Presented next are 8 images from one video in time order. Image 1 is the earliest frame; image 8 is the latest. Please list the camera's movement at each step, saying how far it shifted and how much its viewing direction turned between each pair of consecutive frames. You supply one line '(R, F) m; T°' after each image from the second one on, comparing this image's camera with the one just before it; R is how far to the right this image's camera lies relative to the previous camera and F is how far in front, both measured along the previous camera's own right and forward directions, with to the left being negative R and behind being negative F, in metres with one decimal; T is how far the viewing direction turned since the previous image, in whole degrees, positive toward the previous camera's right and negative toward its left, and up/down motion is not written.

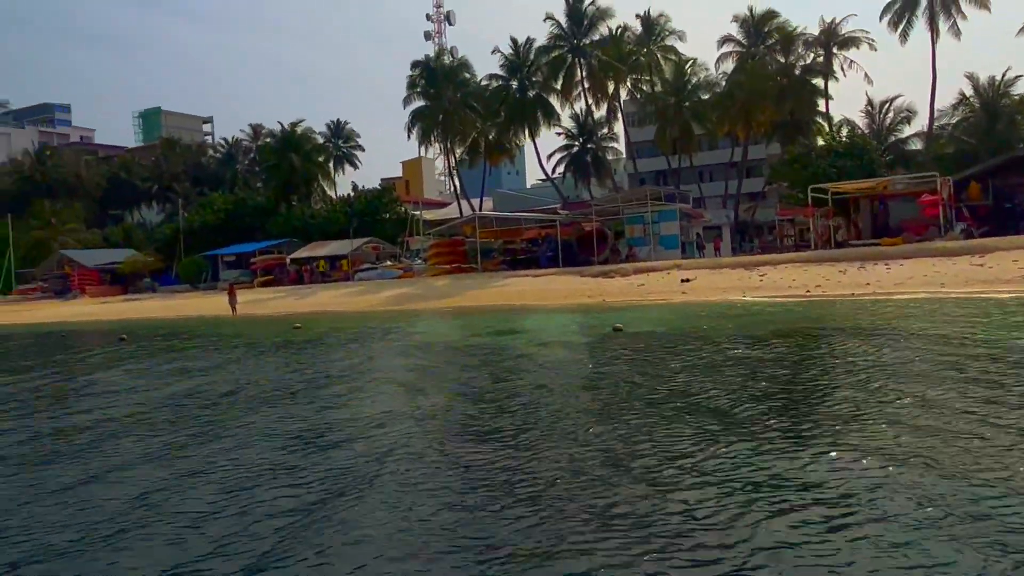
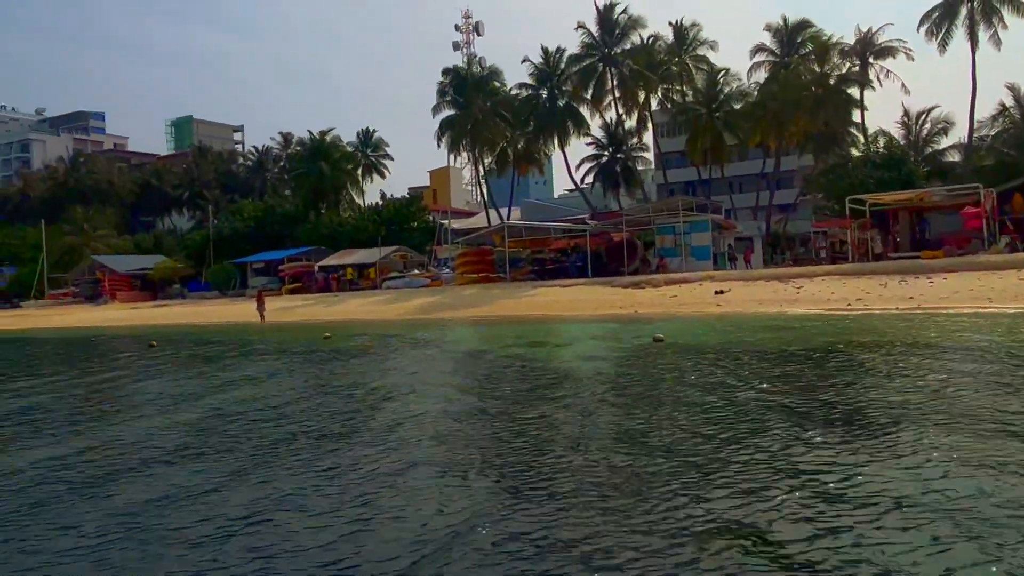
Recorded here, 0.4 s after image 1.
(-0.2, +0.4) m; -2°
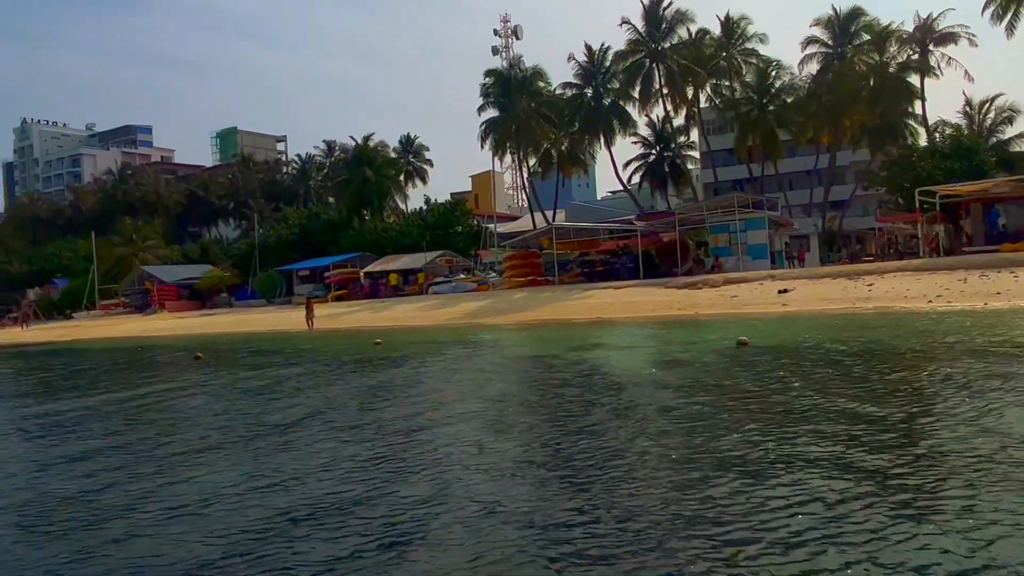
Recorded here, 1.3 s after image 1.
(-0.4, +0.9) m; -3°
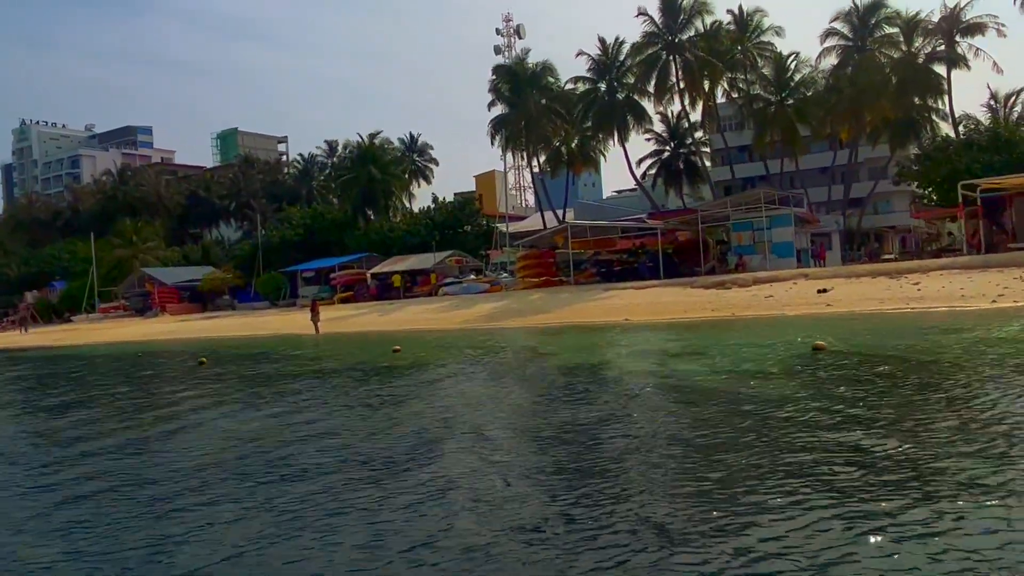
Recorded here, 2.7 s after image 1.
(-0.7, +1.5) m; 0°
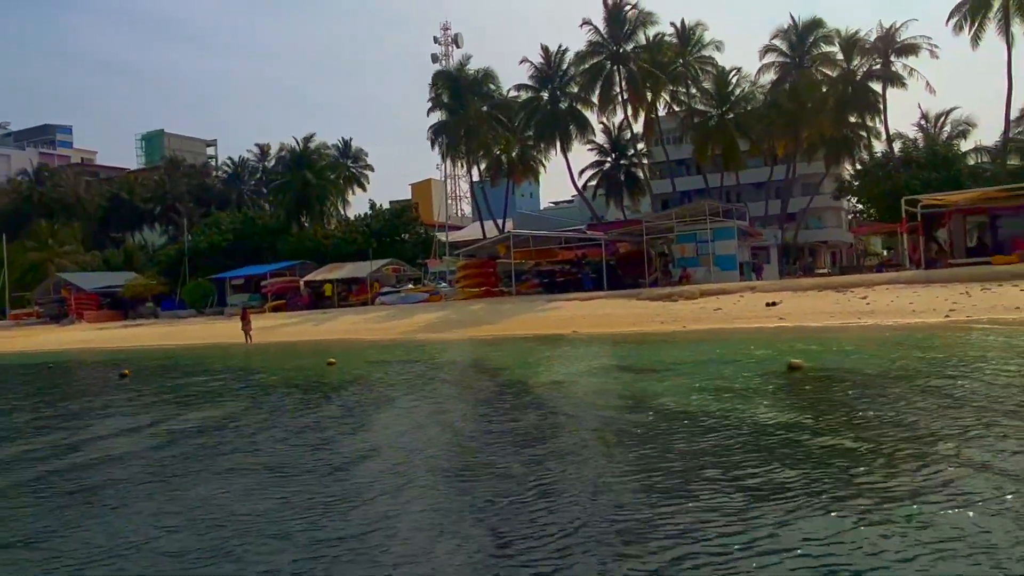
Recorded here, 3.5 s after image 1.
(-0.3, +1.0) m; +5°
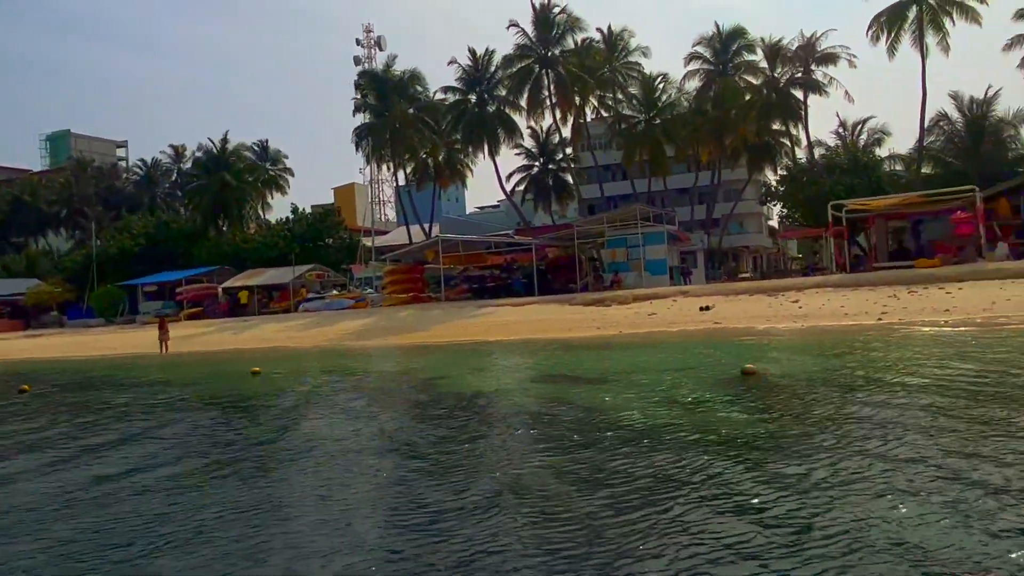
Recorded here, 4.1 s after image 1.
(-0.2, +0.7) m; +5°
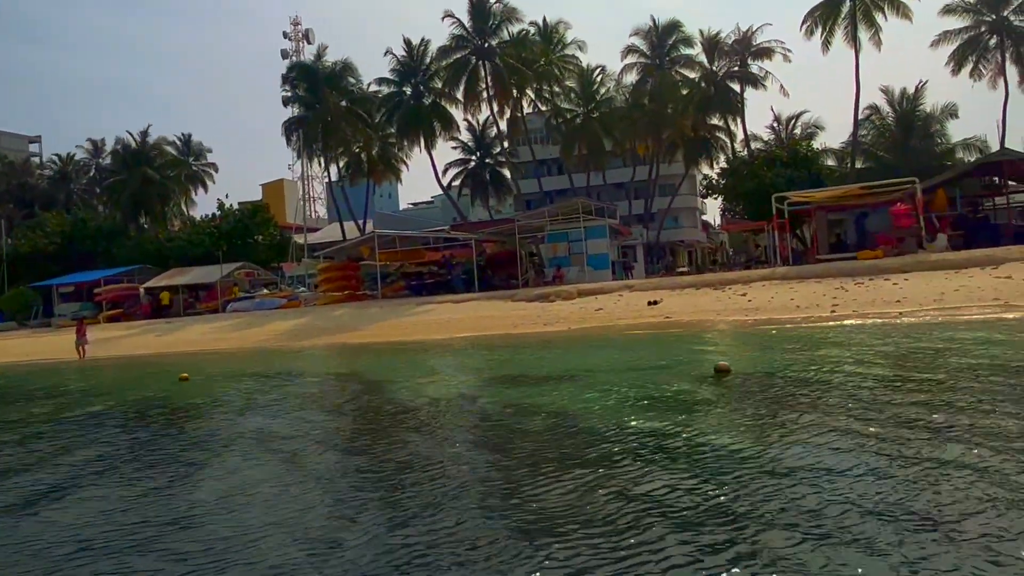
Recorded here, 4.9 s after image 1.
(-0.3, +0.9) m; +5°
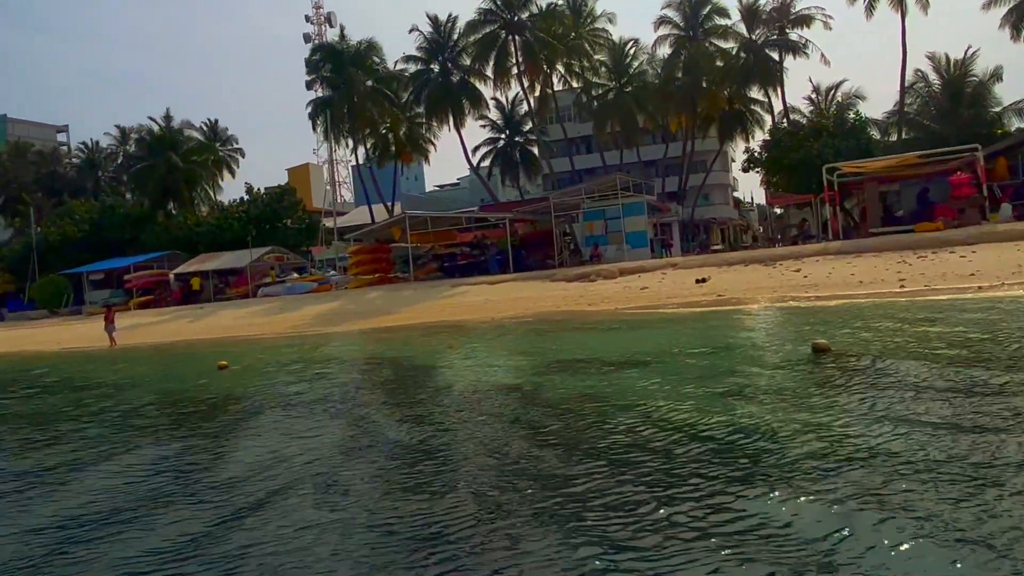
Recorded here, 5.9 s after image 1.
(-0.5, +0.9) m; -2°
